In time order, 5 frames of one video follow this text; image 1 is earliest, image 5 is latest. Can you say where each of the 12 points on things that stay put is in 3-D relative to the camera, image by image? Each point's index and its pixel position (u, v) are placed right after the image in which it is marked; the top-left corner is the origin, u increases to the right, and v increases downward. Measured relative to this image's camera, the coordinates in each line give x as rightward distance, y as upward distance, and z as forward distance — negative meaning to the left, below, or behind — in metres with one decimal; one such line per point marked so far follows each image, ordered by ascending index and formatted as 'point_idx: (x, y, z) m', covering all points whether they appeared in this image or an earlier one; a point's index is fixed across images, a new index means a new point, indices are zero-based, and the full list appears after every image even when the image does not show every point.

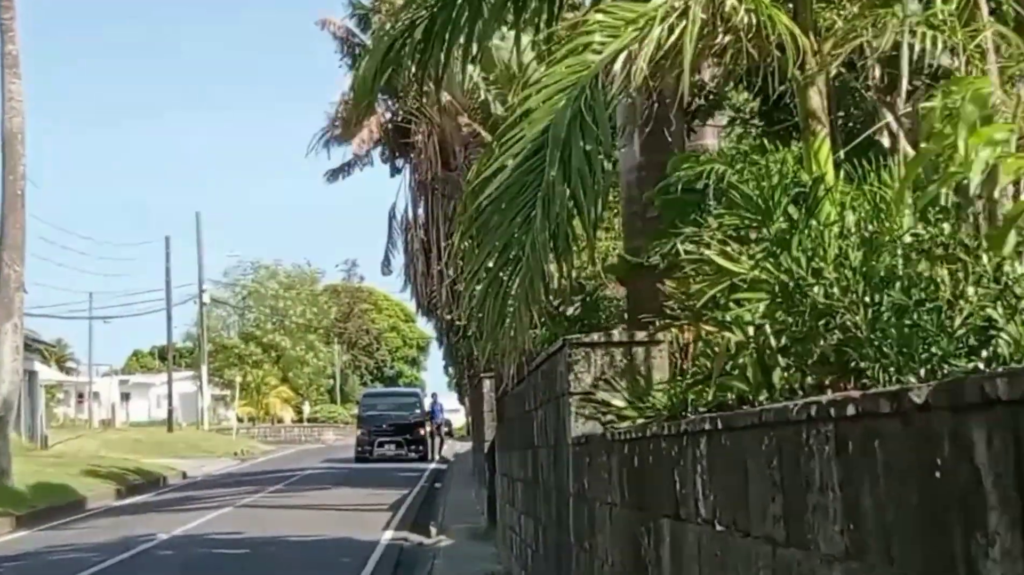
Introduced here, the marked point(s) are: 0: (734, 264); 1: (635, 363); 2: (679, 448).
0: (+0.8, +0.1, +4.8) m
1: (+0.6, -0.4, +6.6) m
2: (+0.5, -0.5, +3.9) m
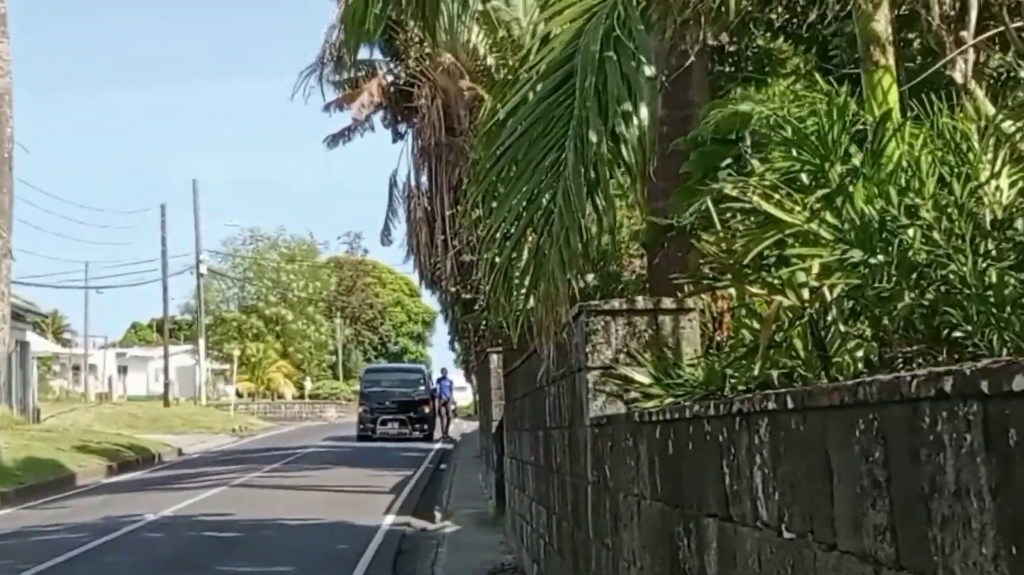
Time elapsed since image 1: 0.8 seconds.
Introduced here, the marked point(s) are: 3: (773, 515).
0: (+0.8, +0.2, +4.1) m
1: (+0.6, -0.2, +5.8) m
2: (+0.5, -0.3, +3.2) m
3: (+0.5, -0.5, +2.9) m
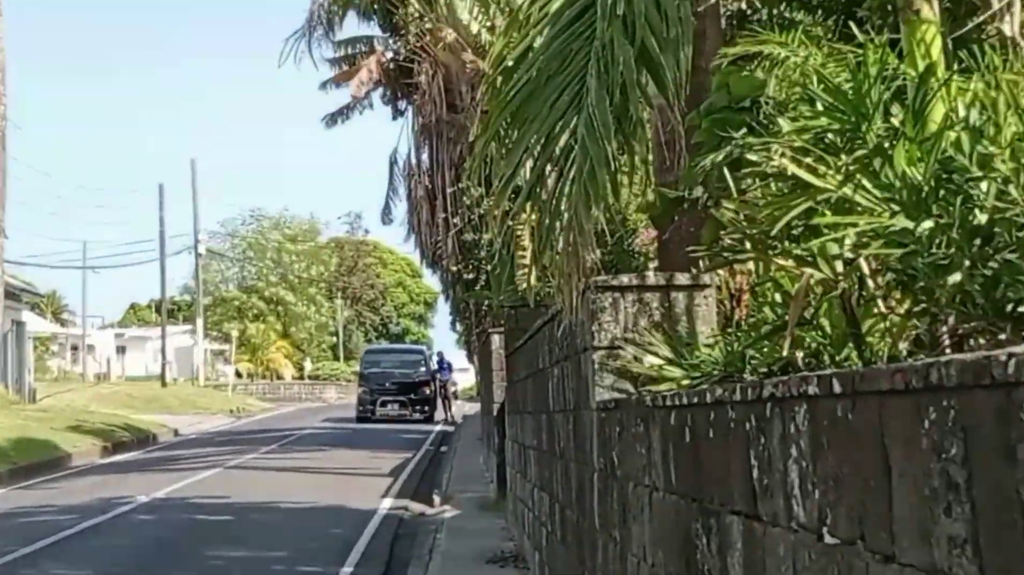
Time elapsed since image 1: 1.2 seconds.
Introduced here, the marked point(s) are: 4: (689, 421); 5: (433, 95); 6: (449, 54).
0: (+0.8, +0.3, +3.7) m
1: (+0.6, -0.1, +5.4) m
2: (+0.5, -0.3, +2.8) m
3: (+0.5, -0.4, +2.5) m
4: (+0.5, -0.3, +3.5) m
5: (-1.0, +2.5, +18.3) m
6: (-0.8, +2.8, +16.6) m
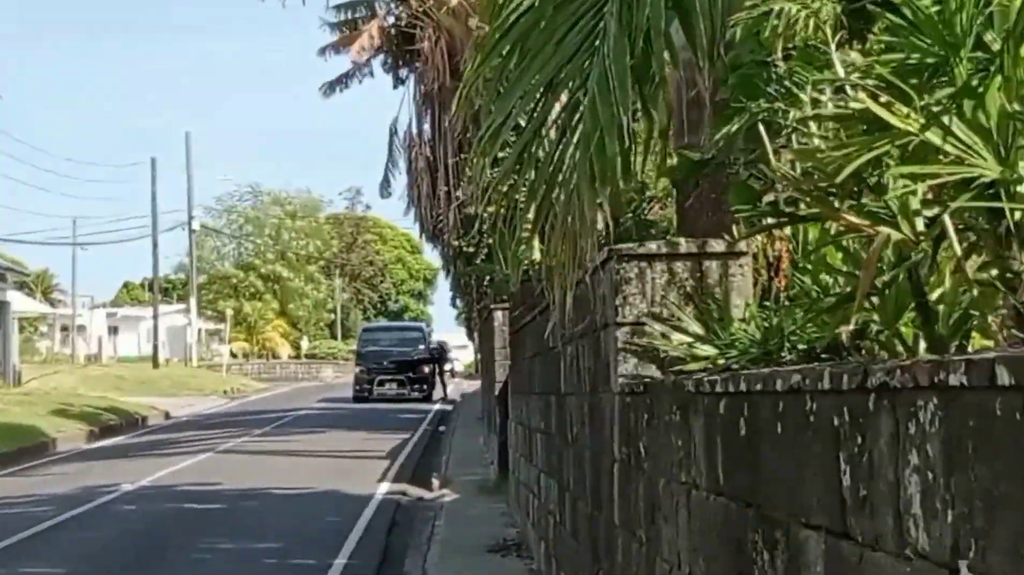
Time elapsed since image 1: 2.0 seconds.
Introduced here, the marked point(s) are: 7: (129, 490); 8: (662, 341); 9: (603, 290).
0: (+0.9, +0.4, +3.1) m
1: (+0.7, 0.0, +4.8) m
2: (+0.5, -0.2, +2.2) m
3: (+0.6, -0.4, +1.9) m
4: (+0.5, -0.3, +2.9) m
5: (-1.0, +2.8, +17.6) m
6: (-0.8, +3.1, +16.0) m
7: (-4.9, -2.6, +17.7) m
8: (+0.5, -0.2, +4.9) m
9: (+0.3, 0.0, +5.2) m
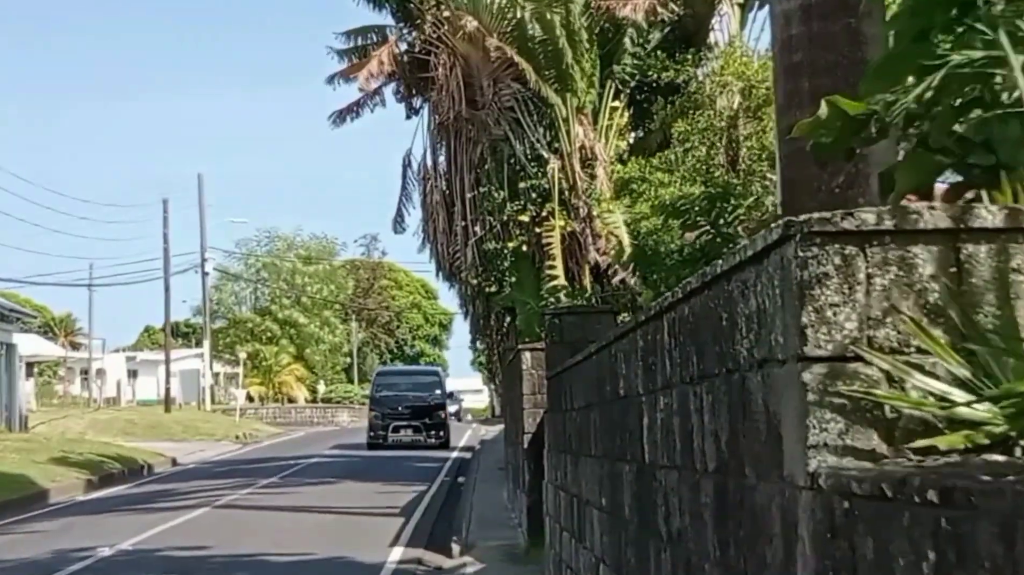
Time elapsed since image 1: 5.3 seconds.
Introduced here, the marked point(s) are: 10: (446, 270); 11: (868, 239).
0: (+1.0, +0.4, +0.8) m
1: (+0.9, 0.0, +2.6) m
2: (+0.7, -0.1, 0.0) m
3: (+0.7, -0.3, -0.4) m
4: (+0.7, -0.2, +0.7) m
5: (-0.7, +2.4, +15.5) m
6: (-0.4, +2.7, +13.8) m
7: (-4.5, -3.0, +15.5) m
8: (+0.7, -0.2, +2.7) m
9: (+0.5, 0.0, +2.9) m
10: (-0.9, +0.3, +19.3) m
11: (+0.7, +0.1, +2.6) m
